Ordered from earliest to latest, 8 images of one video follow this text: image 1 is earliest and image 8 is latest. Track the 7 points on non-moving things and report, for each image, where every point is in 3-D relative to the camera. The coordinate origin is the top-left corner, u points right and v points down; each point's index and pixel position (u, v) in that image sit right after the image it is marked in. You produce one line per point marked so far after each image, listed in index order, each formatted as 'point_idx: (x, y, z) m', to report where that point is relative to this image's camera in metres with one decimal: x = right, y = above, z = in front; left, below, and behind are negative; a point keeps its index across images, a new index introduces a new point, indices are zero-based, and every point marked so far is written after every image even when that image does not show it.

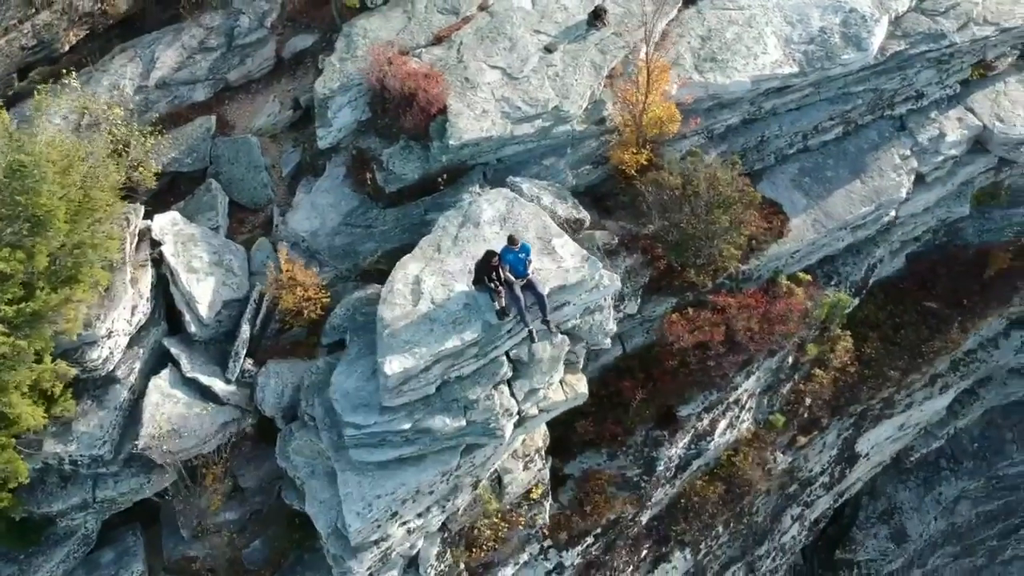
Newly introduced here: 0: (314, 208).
0: (-2.9, +1.2, +14.4) m
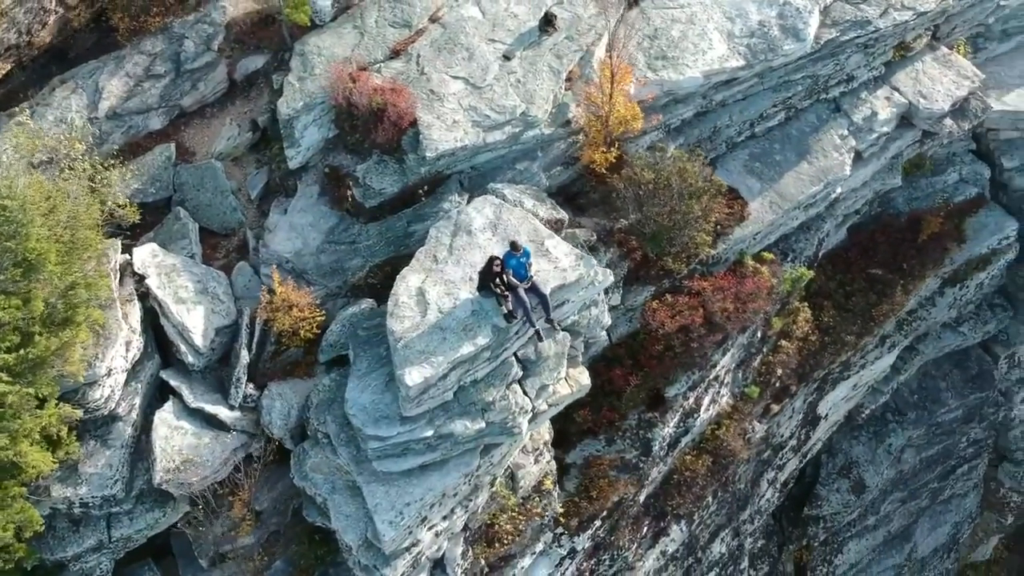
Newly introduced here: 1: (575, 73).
0: (-3.2, +0.9, +14.5) m
1: (+1.0, +3.3, +15.2) m
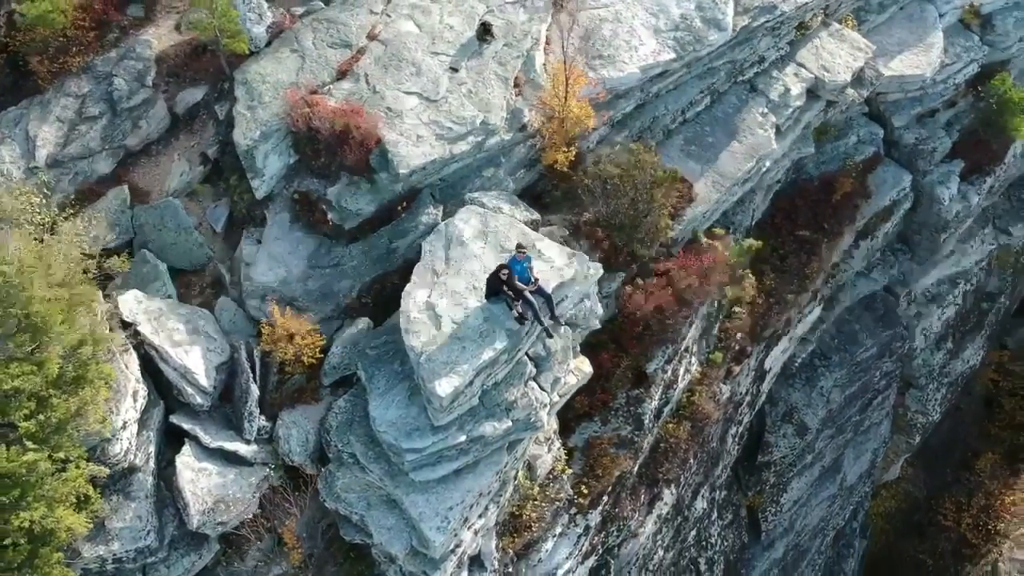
0: (-3.6, +0.5, +14.7) m
1: (+0.2, +3.4, +16.0) m
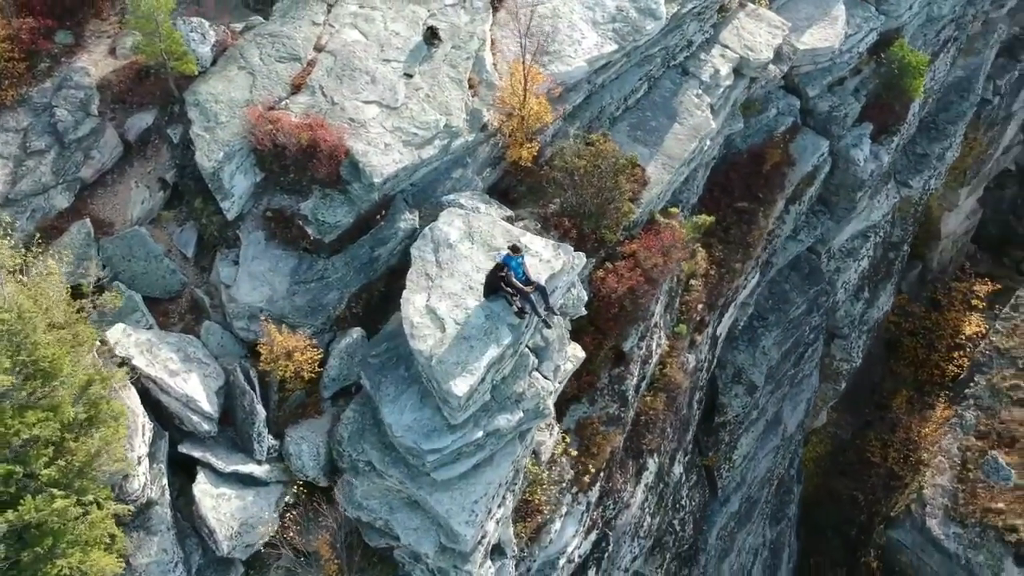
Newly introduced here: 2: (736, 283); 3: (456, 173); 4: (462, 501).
0: (-3.9, +0.2, +14.7) m
1: (-0.6, +3.5, +16.4) m
2: (+4.3, +0.1, +18.7) m
3: (-0.9, +1.8, +15.7) m
4: (-0.6, -2.8, +12.8) m
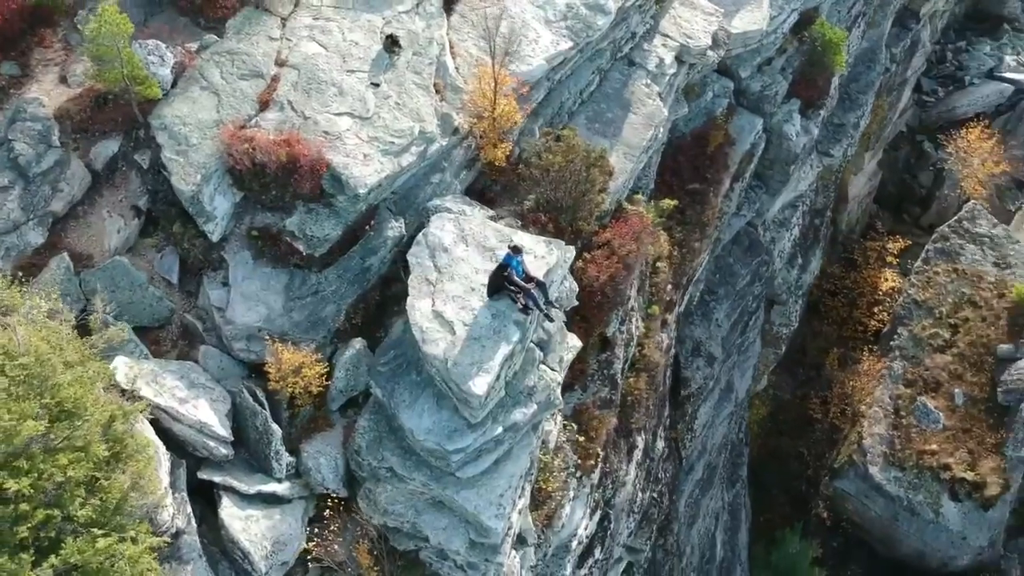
0: (-4.0, -0.1, +14.7) m
1: (-1.2, +3.5, +16.7) m
2: (+3.7, +0.5, +19.6) m
3: (-1.3, +1.8, +16.0) m
4: (-0.3, -2.8, +13.2) m
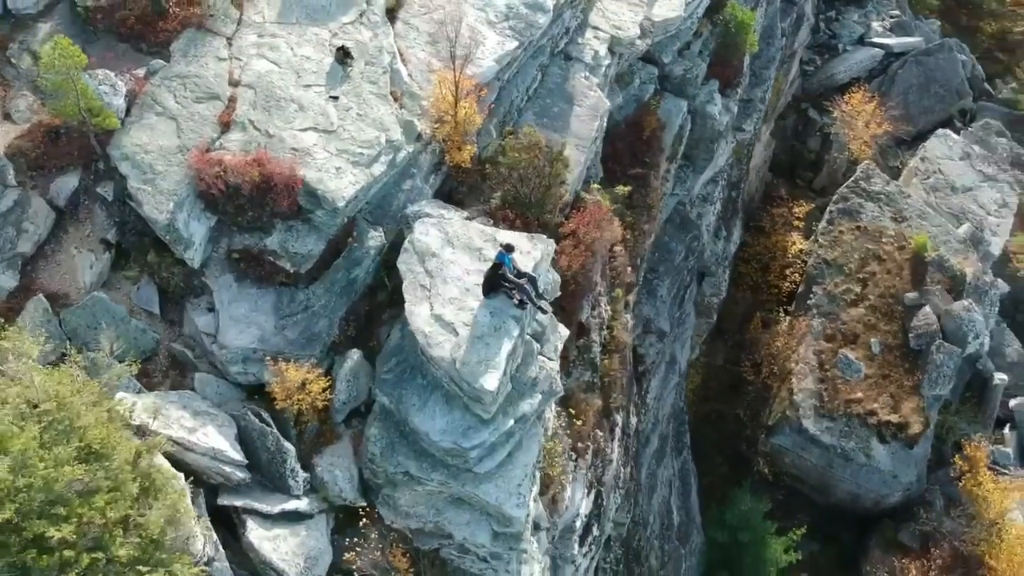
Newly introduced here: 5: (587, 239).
0: (-4.1, -0.5, +14.7) m
1: (-2.0, +3.4, +16.9) m
2: (+2.8, +0.9, +20.4) m
3: (-1.8, +1.7, +16.3) m
4: (-0.1, -2.8, +13.6) m
5: (+1.3, +0.9, +17.4) m
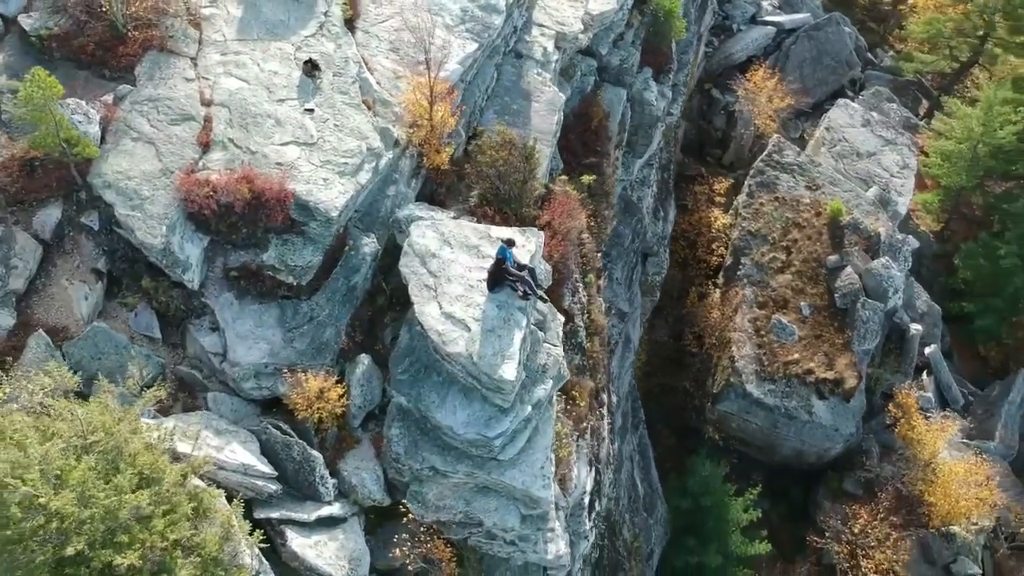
0: (-4.1, -0.7, +14.9) m
1: (-2.5, +3.3, +17.3) m
2: (+2.0, +1.3, +21.3) m
3: (-2.1, +1.7, +16.6) m
4: (+0.3, -2.7, +14.2) m
5: (+1.0, +1.1, +18.1) m
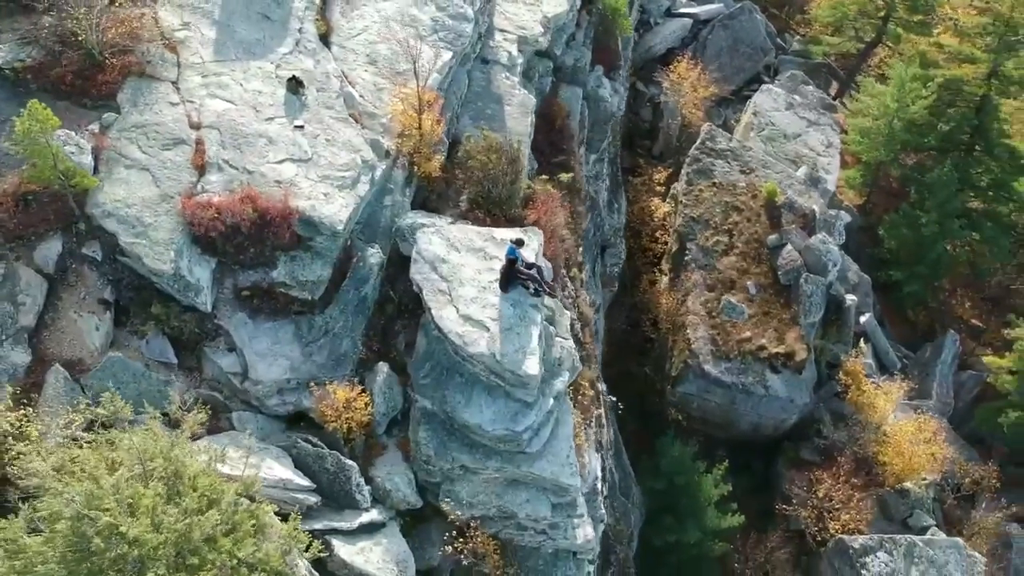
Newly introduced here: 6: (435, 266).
0: (-3.8, -1.0, +15.0) m
1: (-2.8, +3.1, +17.5) m
2: (+1.5, +1.4, +21.9) m
3: (-2.2, +1.5, +16.9) m
4: (+0.7, -2.6, +14.8) m
5: (+0.7, +1.2, +18.6) m
6: (-1.2, +0.3, +15.3) m
